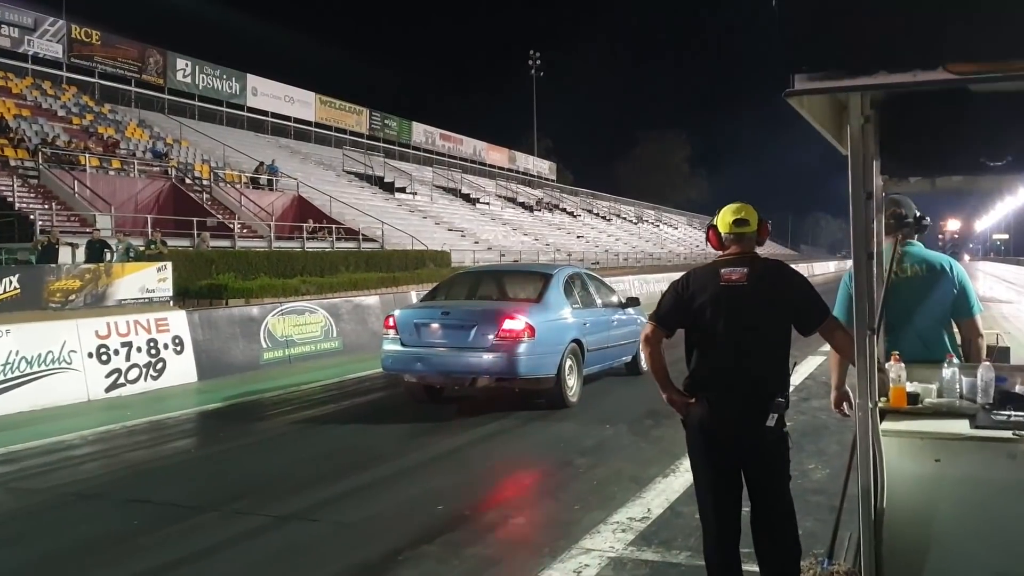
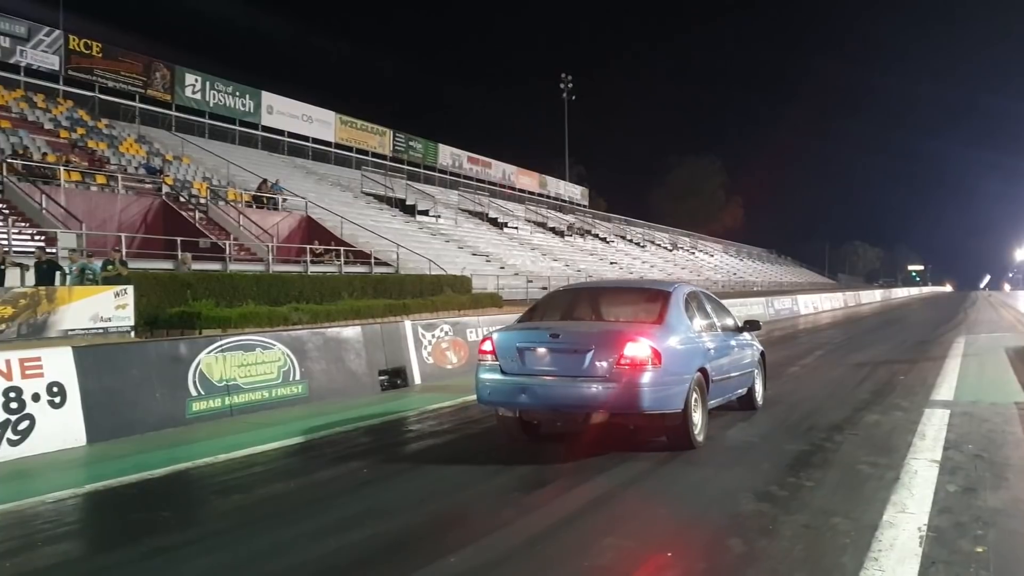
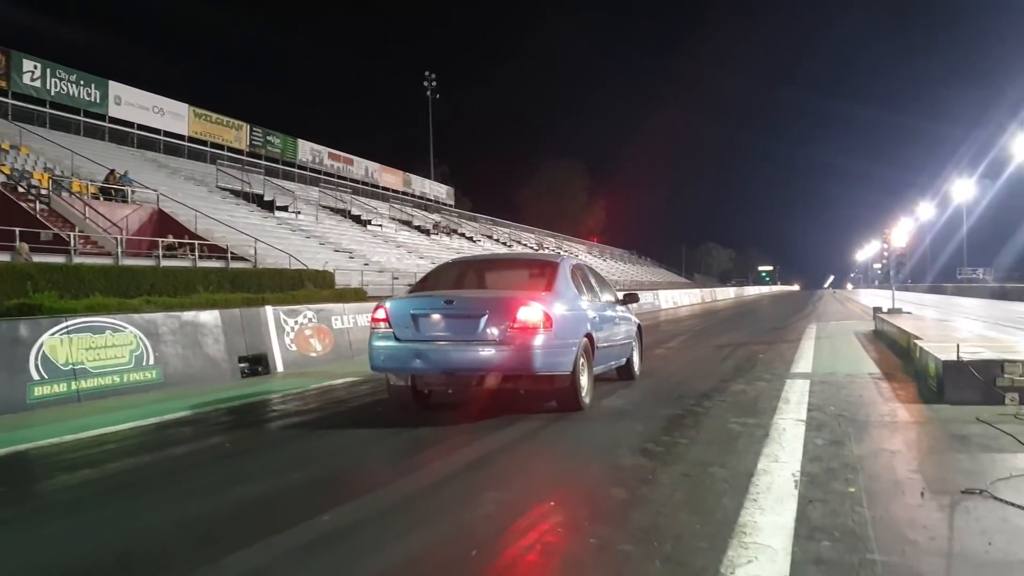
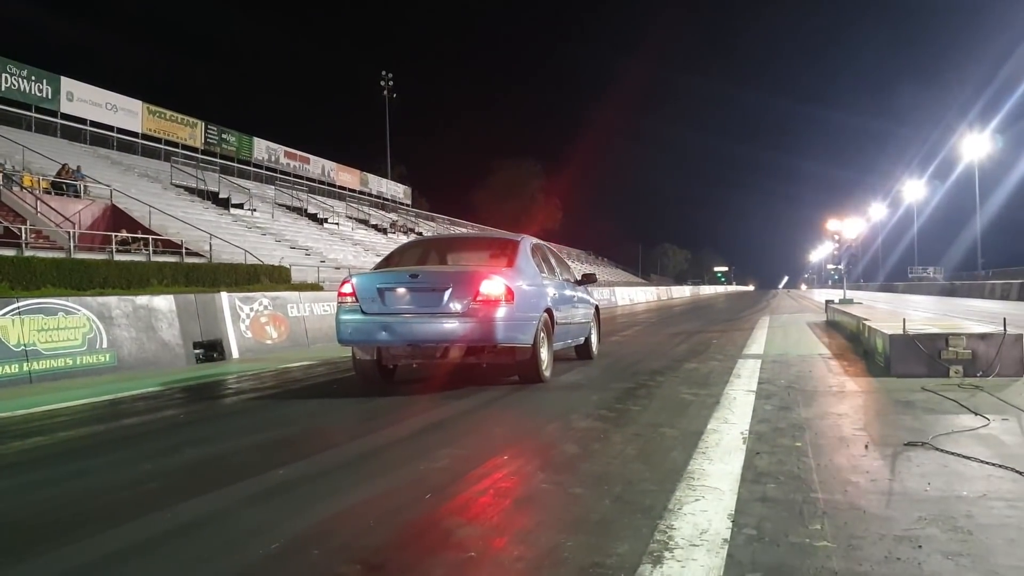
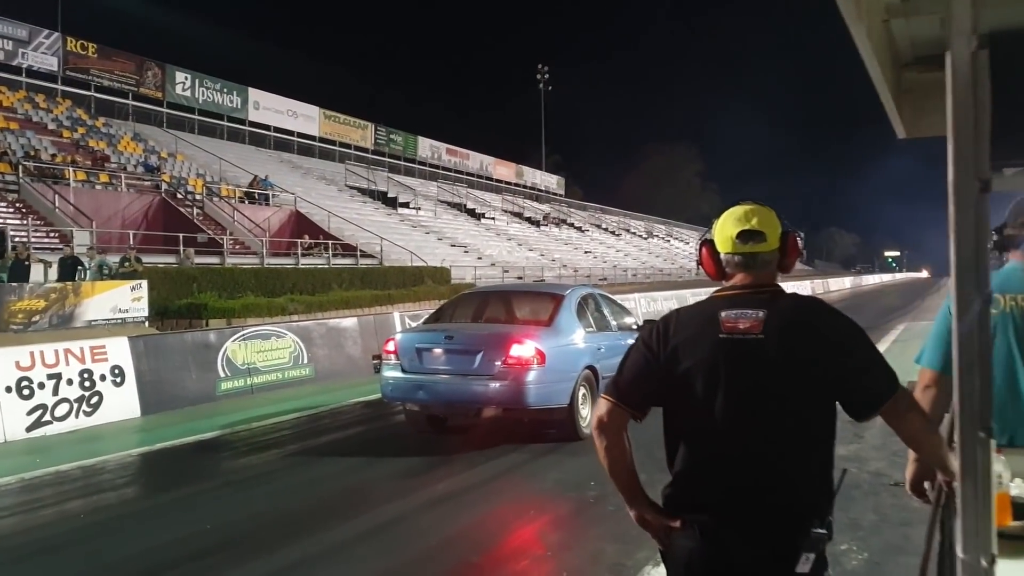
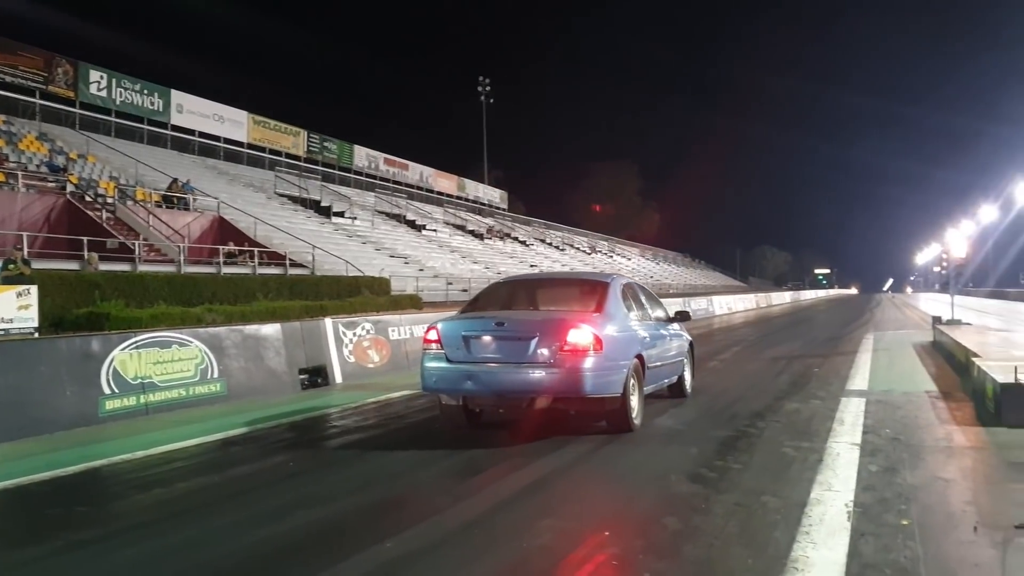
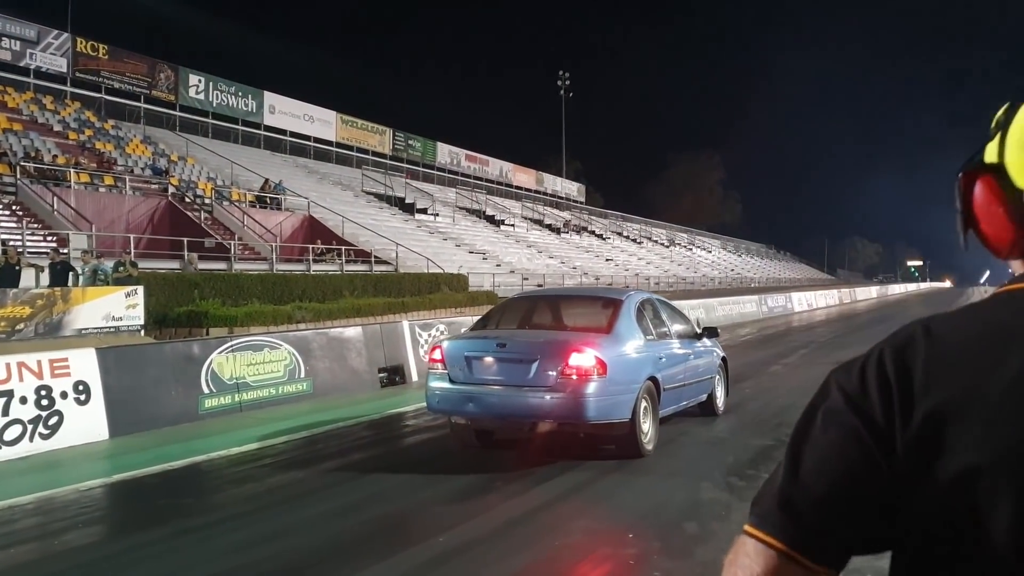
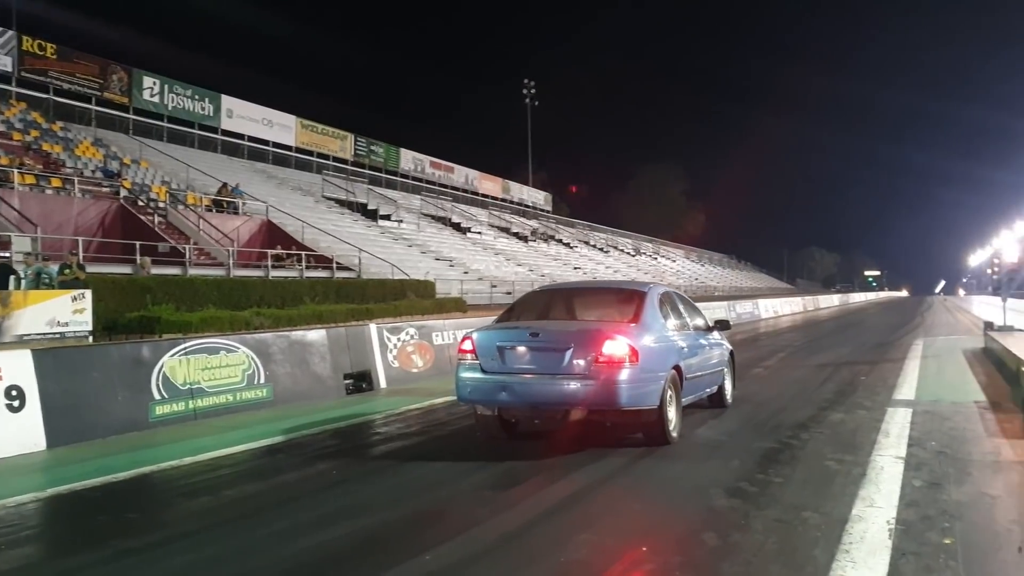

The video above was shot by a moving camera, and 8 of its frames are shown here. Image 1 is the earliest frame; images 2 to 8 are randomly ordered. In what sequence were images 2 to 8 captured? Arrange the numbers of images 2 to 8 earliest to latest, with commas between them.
5, 7, 2, 8, 6, 3, 4
